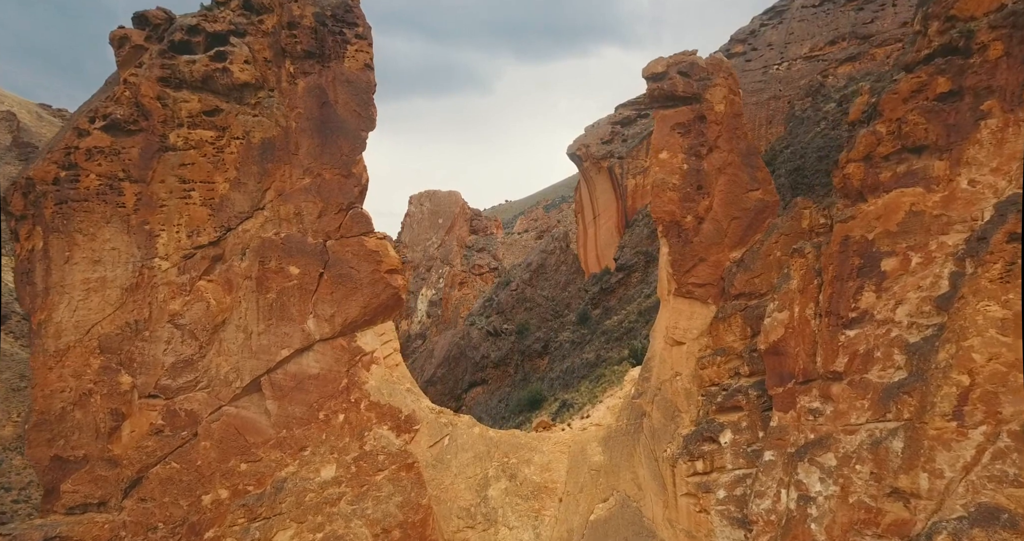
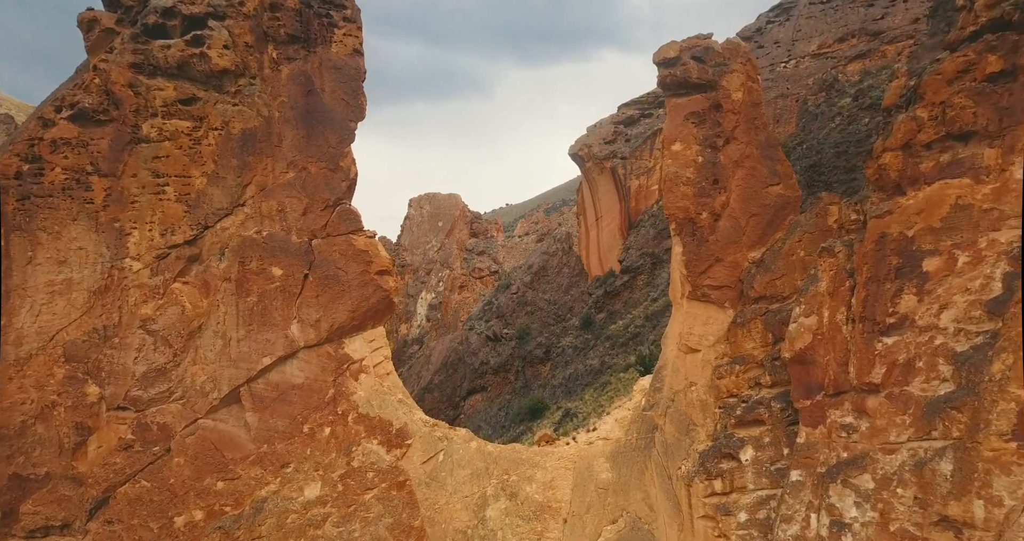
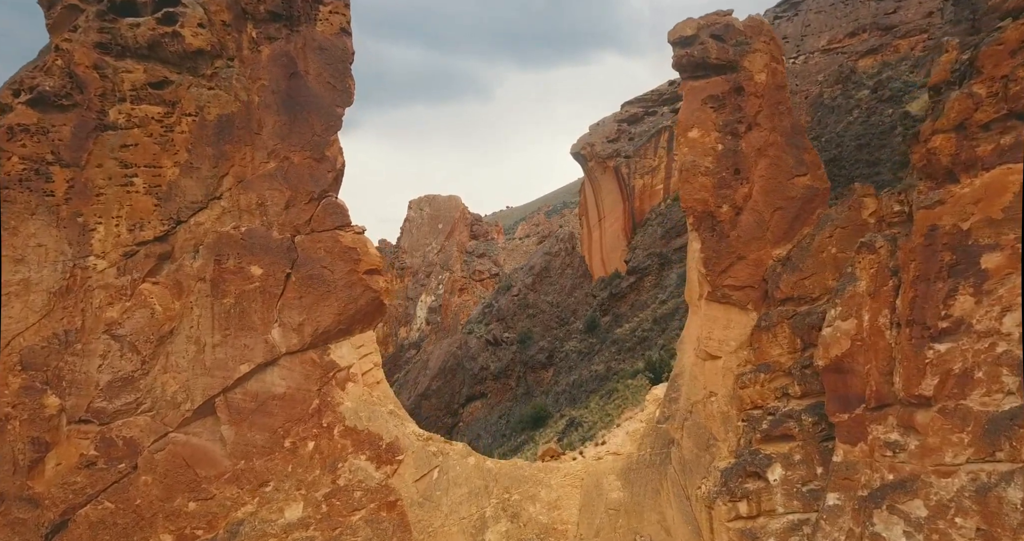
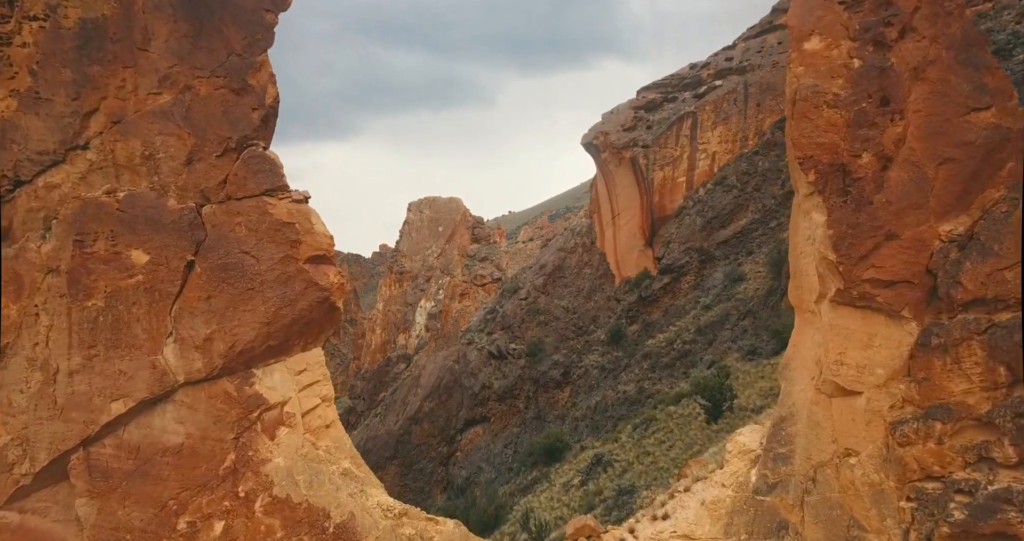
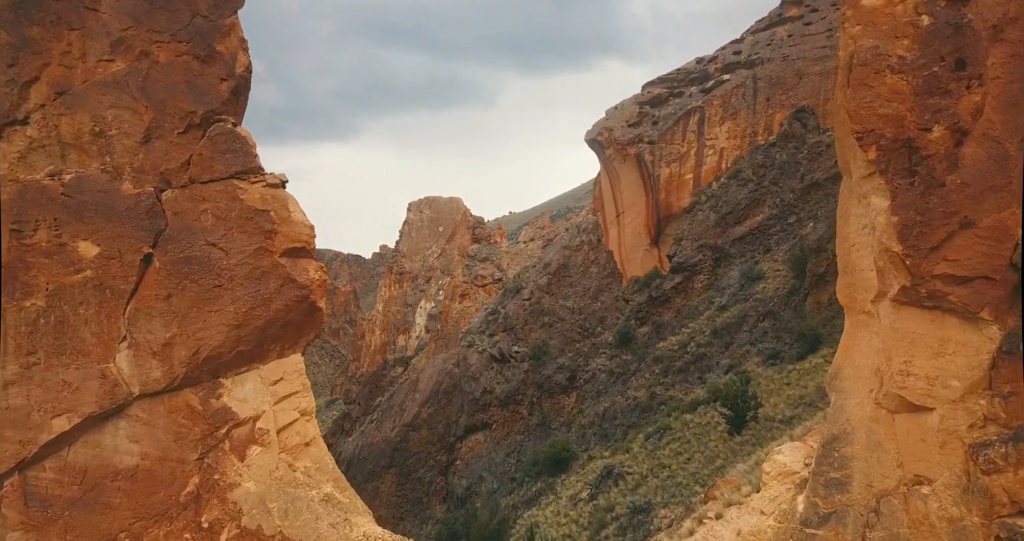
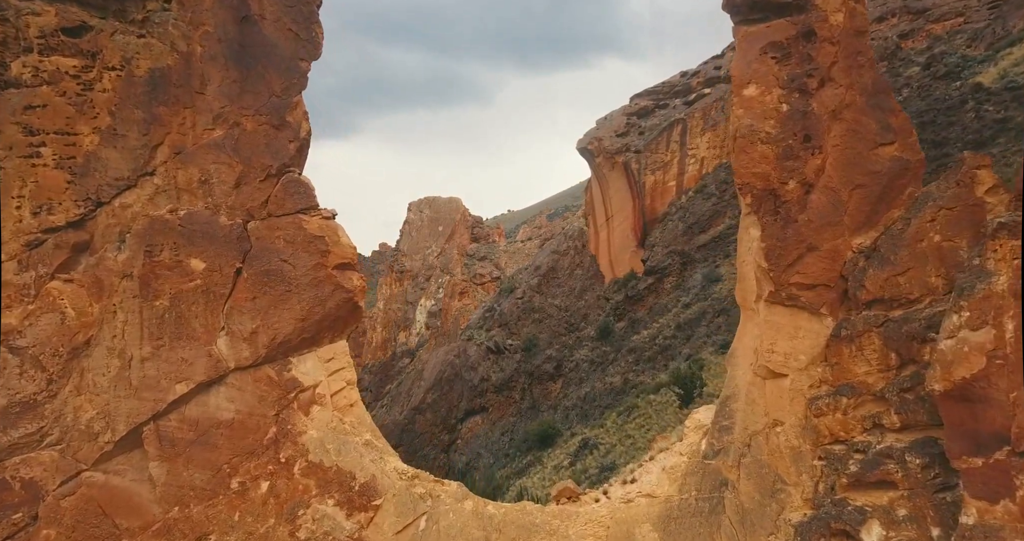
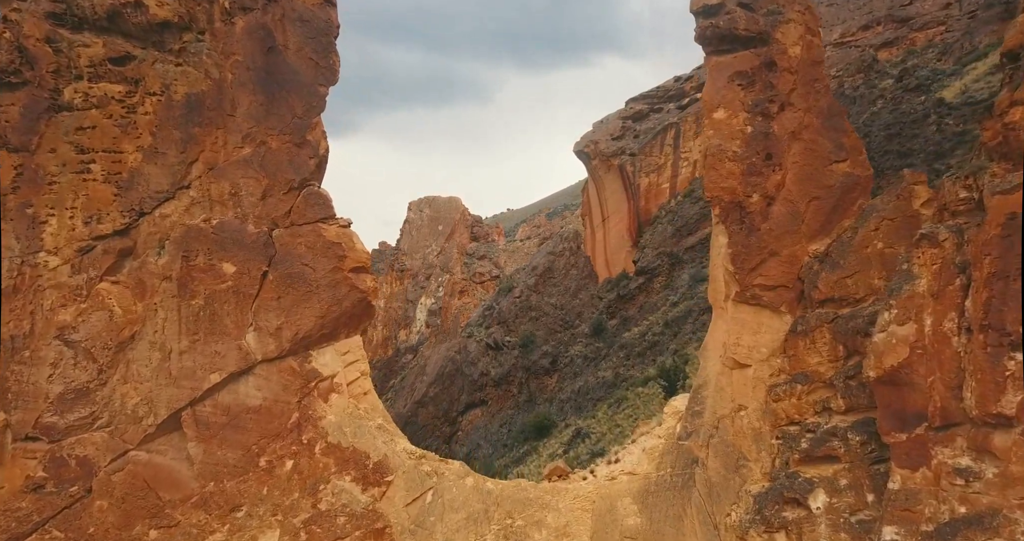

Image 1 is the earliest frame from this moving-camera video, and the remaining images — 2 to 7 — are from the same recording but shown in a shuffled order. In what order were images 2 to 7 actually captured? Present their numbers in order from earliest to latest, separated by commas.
2, 3, 7, 6, 4, 5
